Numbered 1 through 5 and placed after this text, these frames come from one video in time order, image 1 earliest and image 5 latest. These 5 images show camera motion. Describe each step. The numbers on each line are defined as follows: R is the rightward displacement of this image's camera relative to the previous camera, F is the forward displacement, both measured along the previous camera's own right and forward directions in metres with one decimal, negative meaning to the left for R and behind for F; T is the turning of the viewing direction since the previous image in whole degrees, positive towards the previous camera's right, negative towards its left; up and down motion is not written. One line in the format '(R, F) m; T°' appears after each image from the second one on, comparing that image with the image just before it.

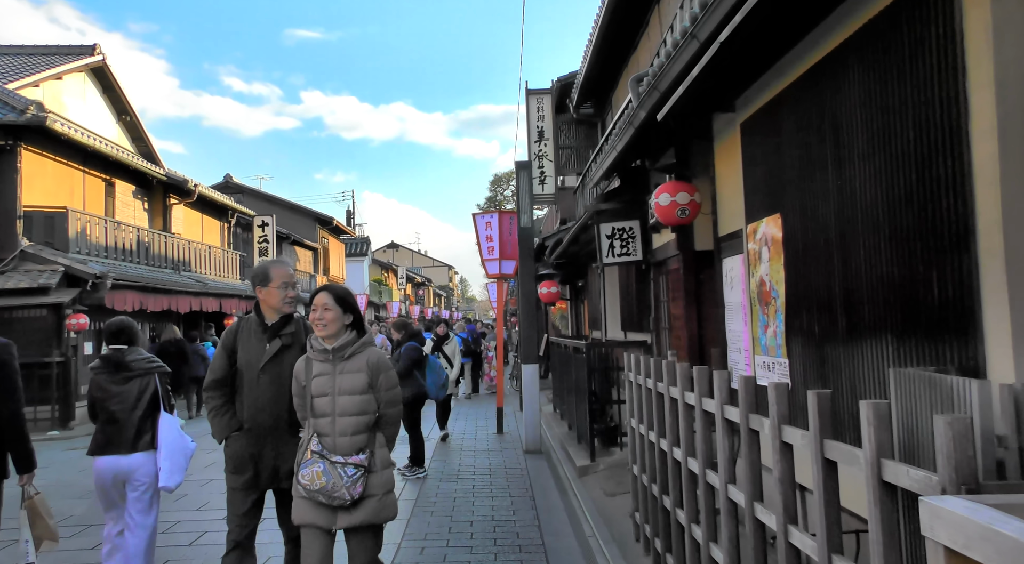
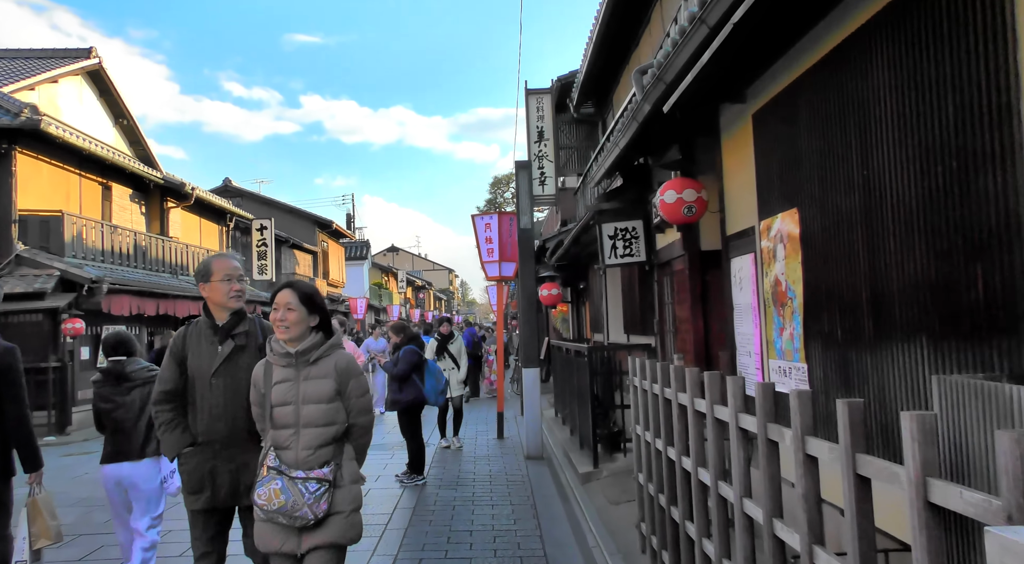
(0.0, +0.2) m; 0°
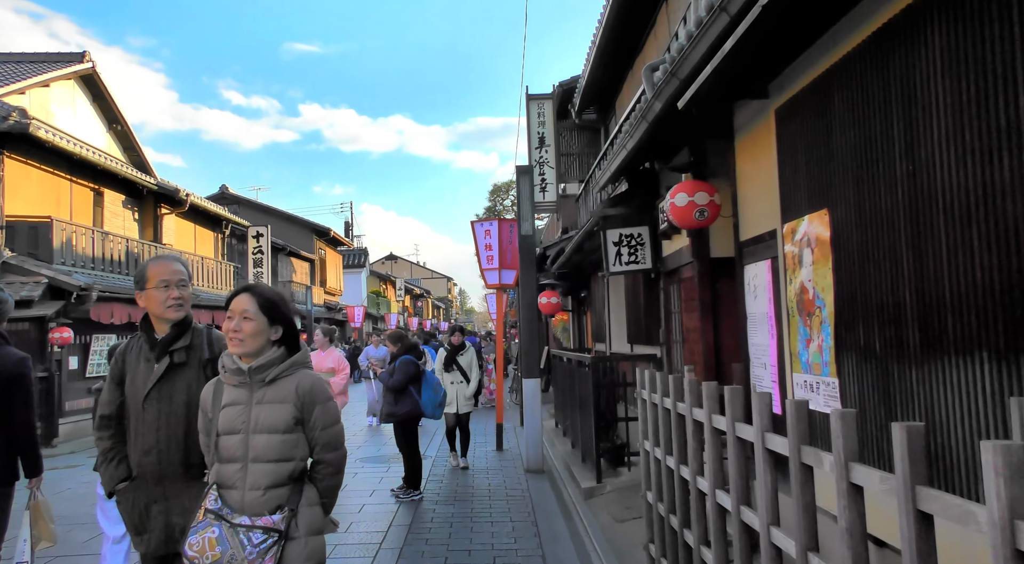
(0.0, +0.3) m; 0°
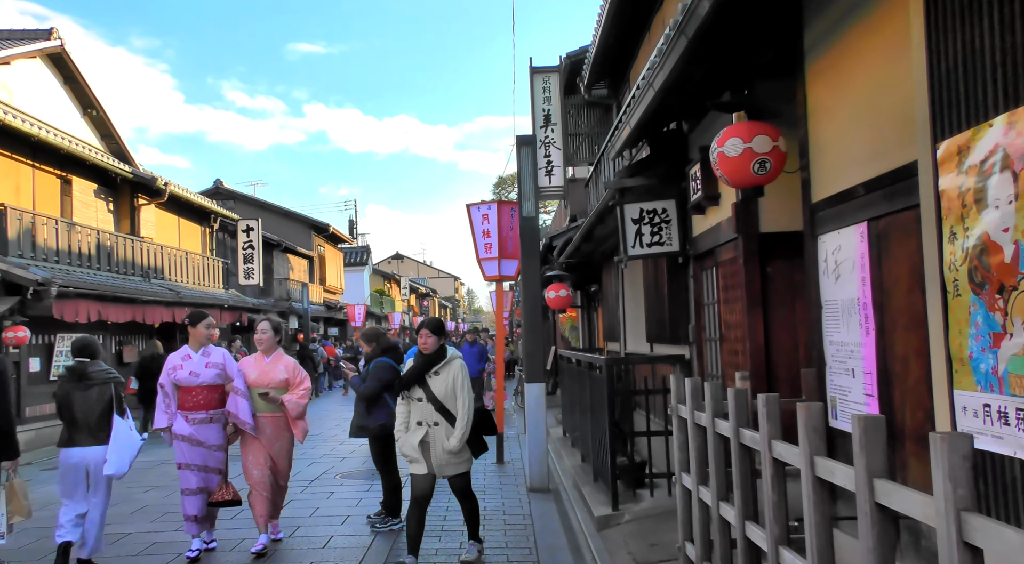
(+0.1, +1.4) m; -1°
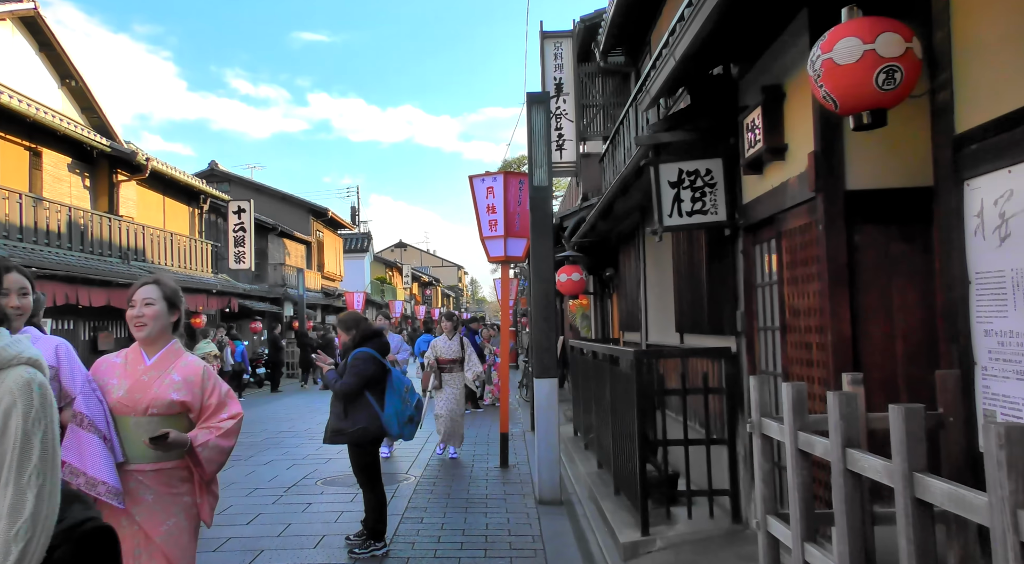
(0.0, +1.2) m; 0°
